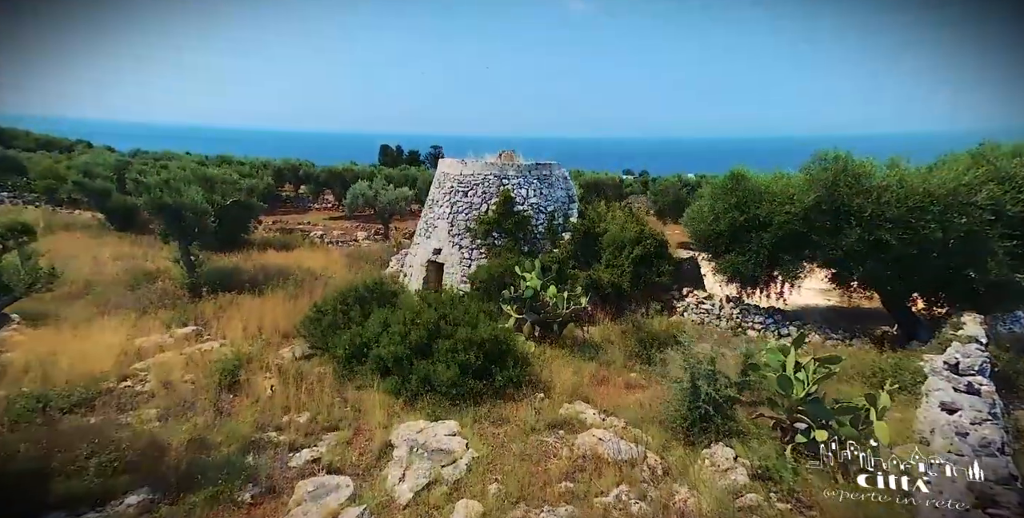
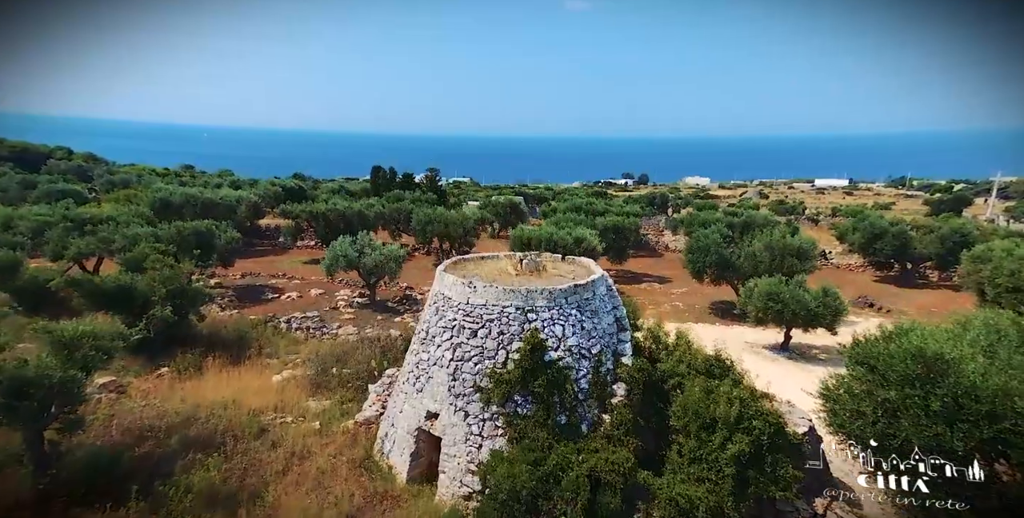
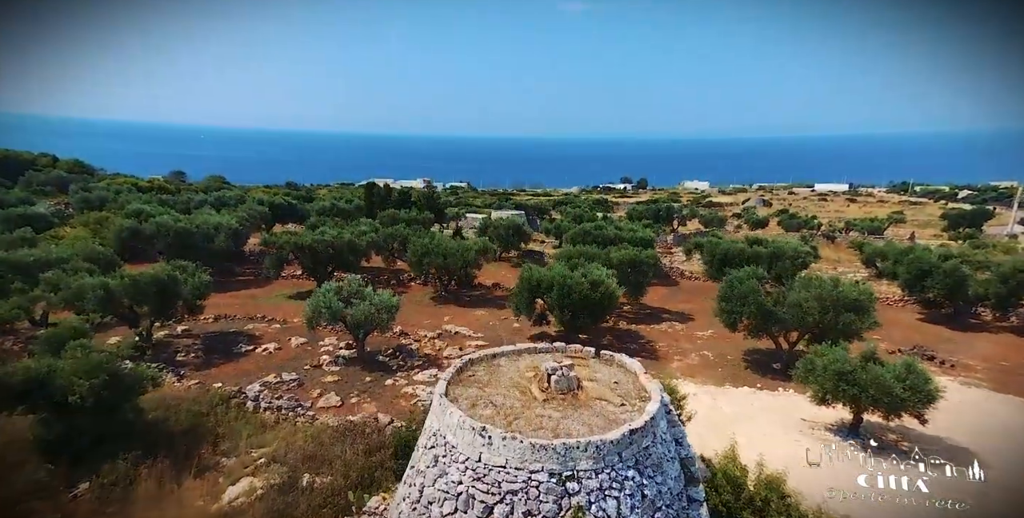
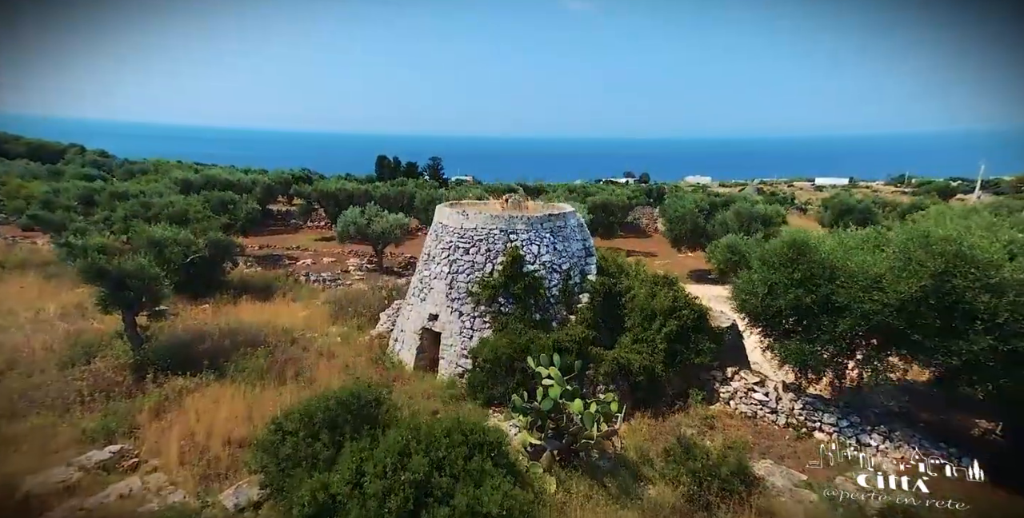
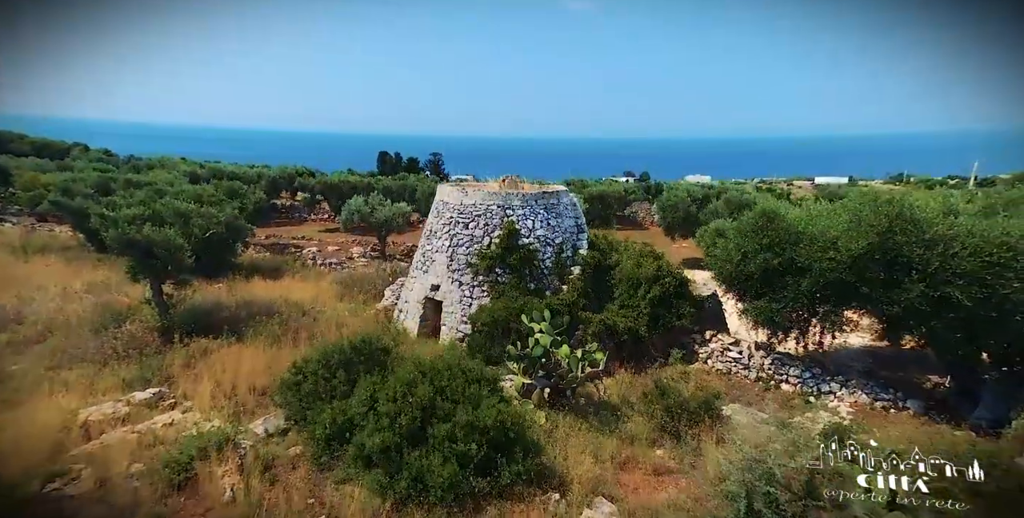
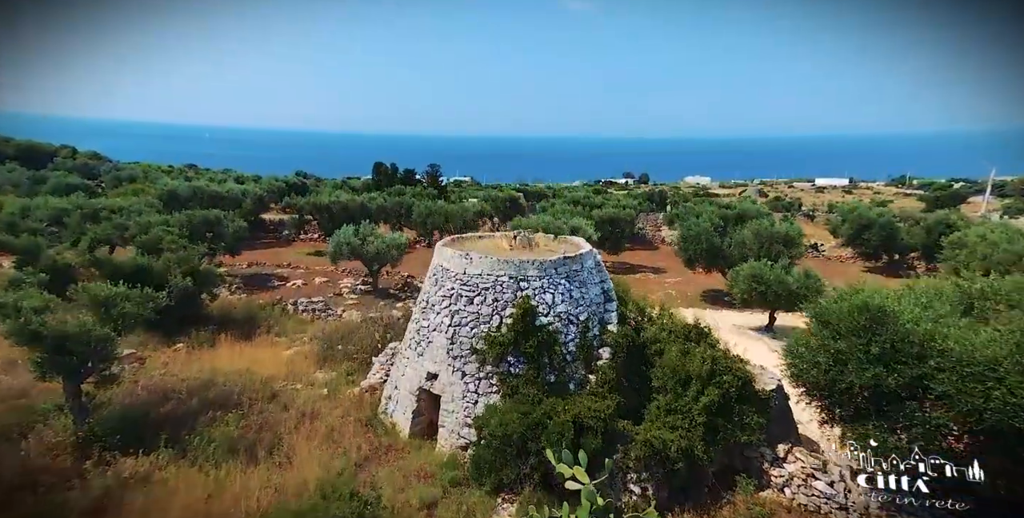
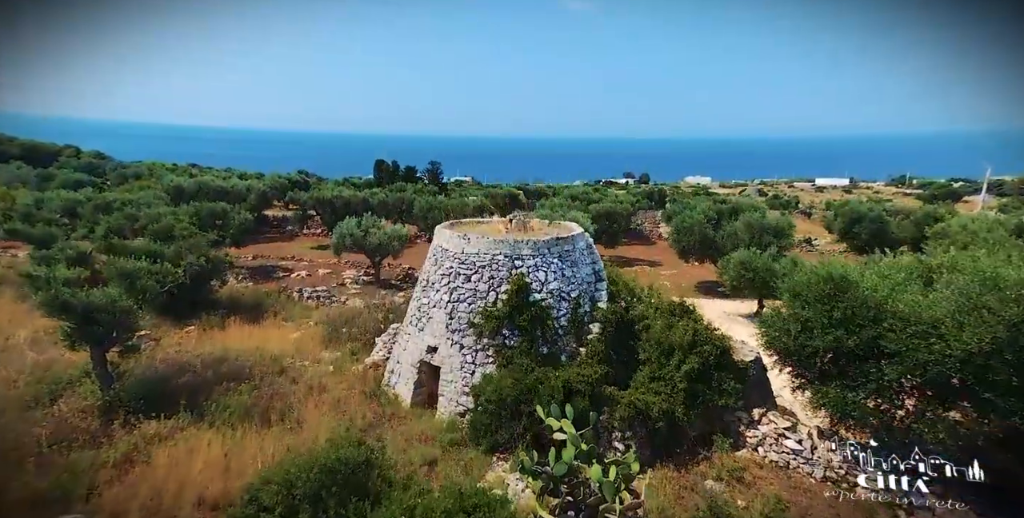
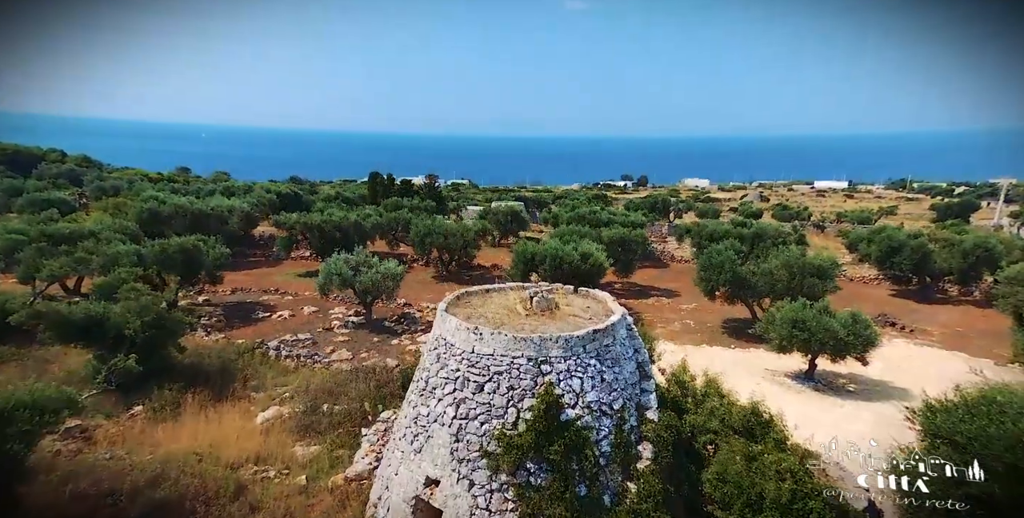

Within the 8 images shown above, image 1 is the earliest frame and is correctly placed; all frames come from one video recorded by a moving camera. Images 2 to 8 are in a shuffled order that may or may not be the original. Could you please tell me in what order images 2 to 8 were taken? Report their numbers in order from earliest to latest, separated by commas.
5, 4, 7, 6, 2, 8, 3
